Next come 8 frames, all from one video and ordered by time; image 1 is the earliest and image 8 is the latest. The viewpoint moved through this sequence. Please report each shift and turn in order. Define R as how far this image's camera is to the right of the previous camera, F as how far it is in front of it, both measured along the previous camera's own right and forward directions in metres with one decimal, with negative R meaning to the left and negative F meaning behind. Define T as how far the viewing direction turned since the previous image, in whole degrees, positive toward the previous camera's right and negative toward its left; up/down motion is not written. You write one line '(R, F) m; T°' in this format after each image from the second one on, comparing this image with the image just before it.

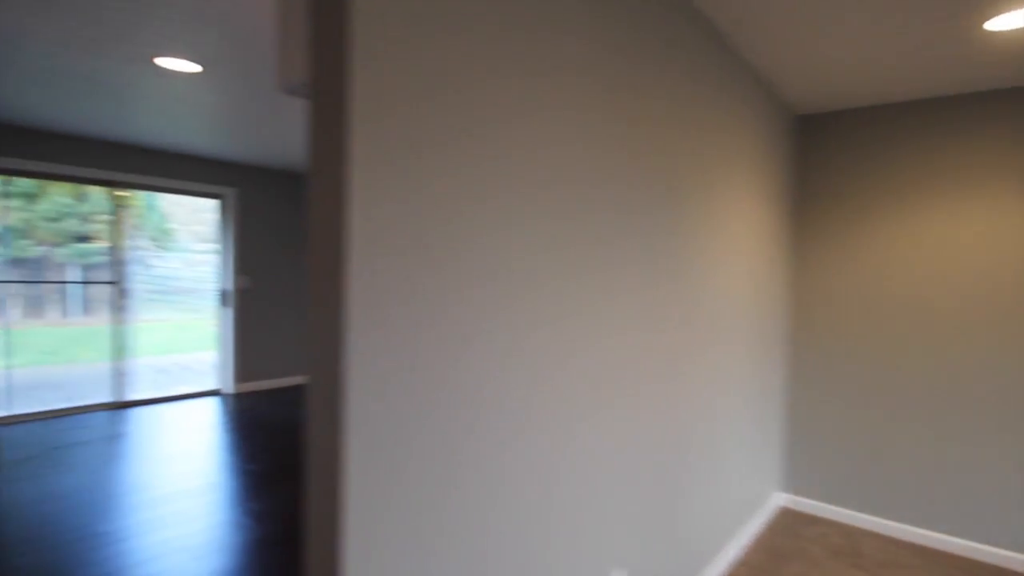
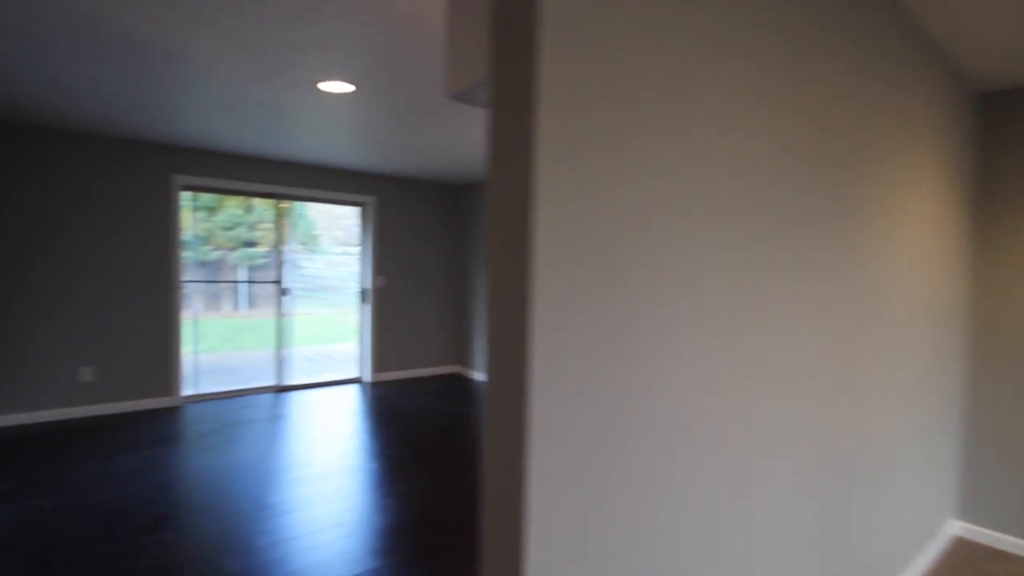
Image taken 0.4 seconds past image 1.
(-0.1, -0.1) m; -12°
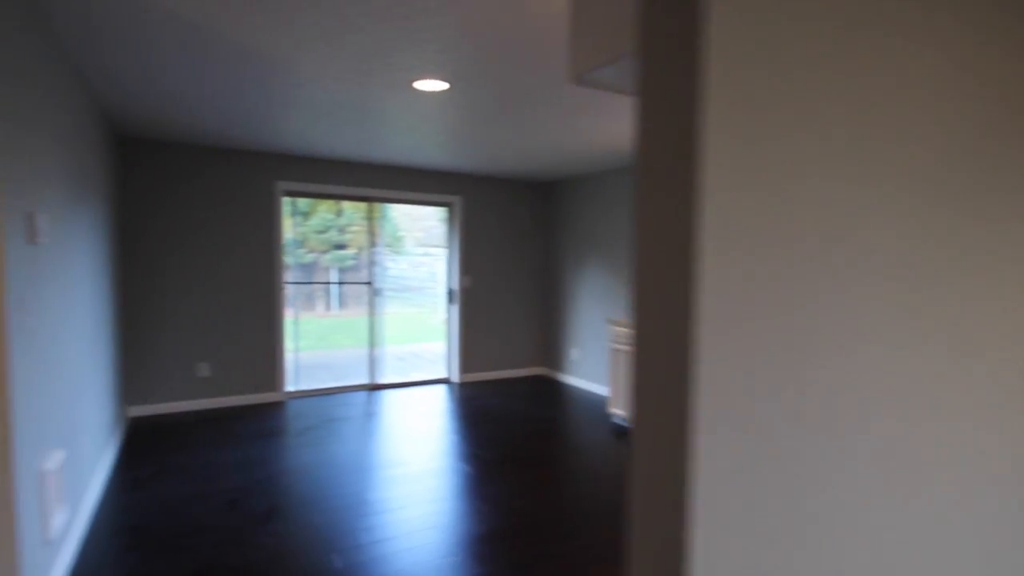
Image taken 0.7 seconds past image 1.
(-0.2, +0.1) m; -7°
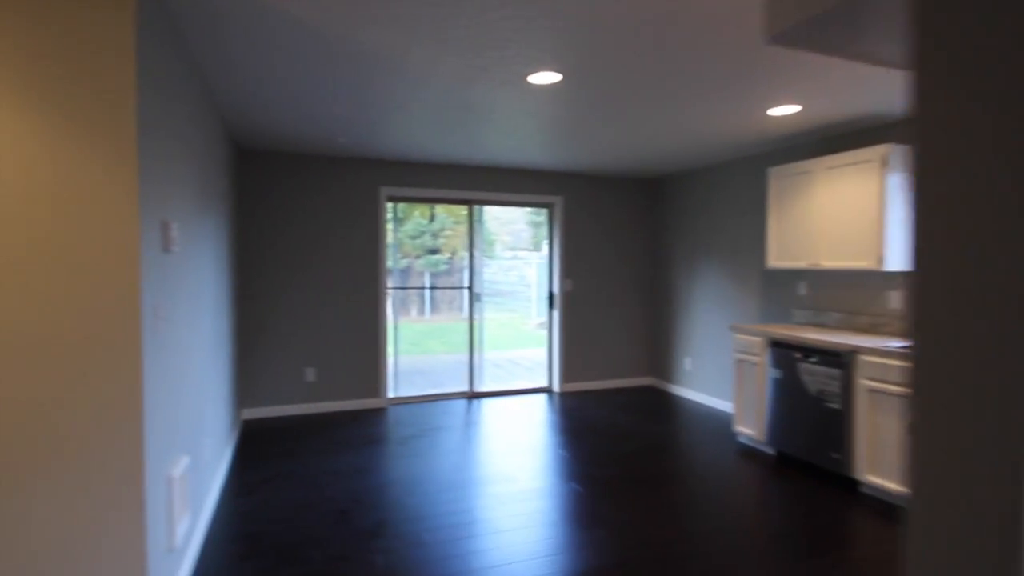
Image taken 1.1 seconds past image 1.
(-0.2, +0.3) m; -9°
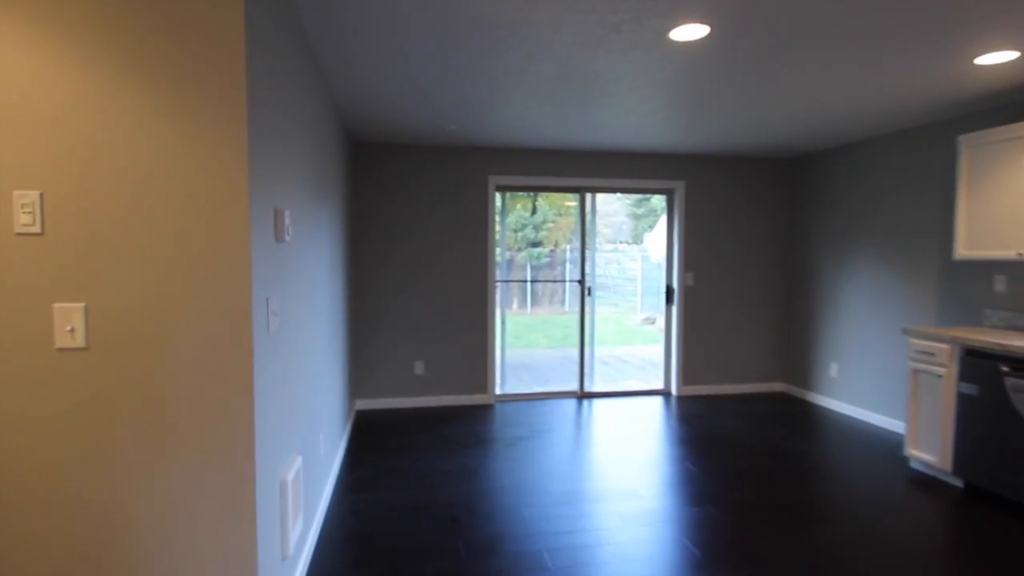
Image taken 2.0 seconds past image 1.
(-0.2, +0.3) m; -11°
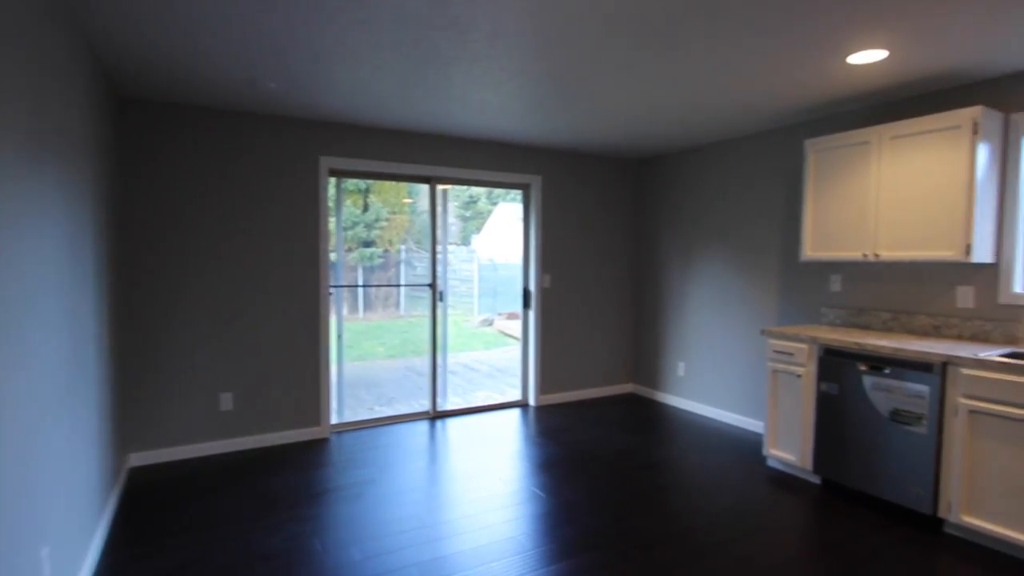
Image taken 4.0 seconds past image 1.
(-0.1, +0.7) m; +18°
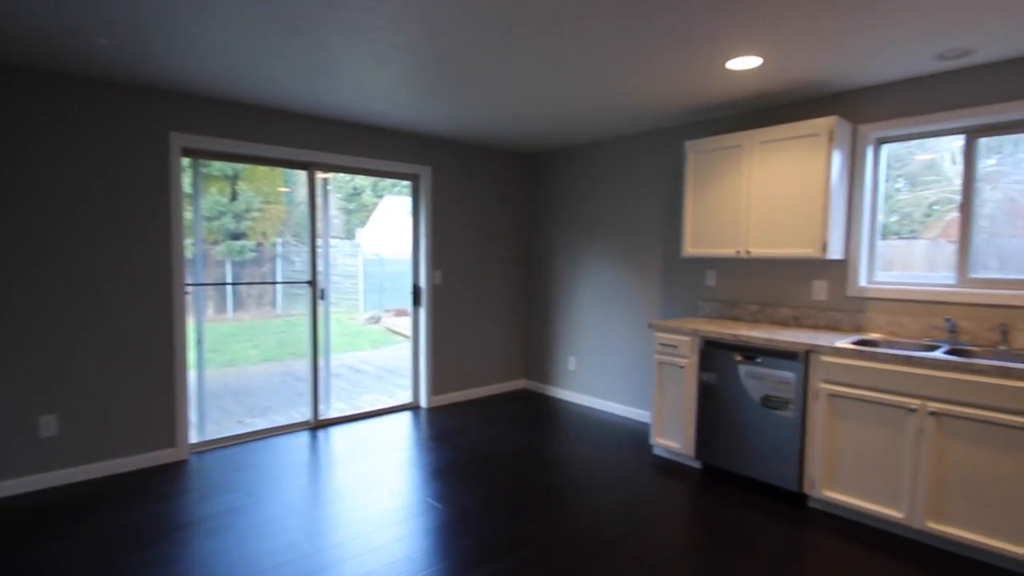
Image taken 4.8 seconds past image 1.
(0.0, +0.2) m; +12°
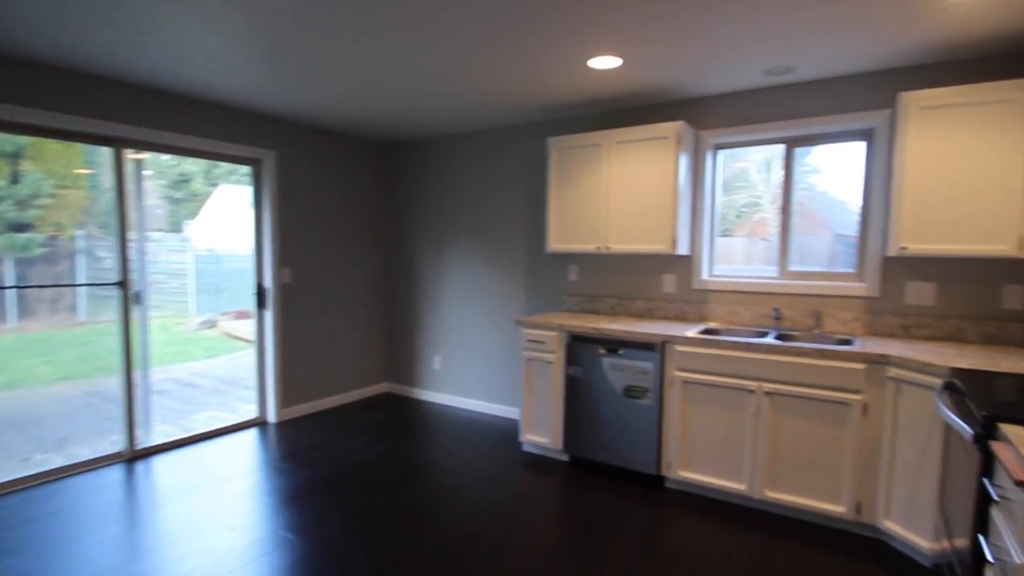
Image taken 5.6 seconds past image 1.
(0.0, +0.2) m; +15°
